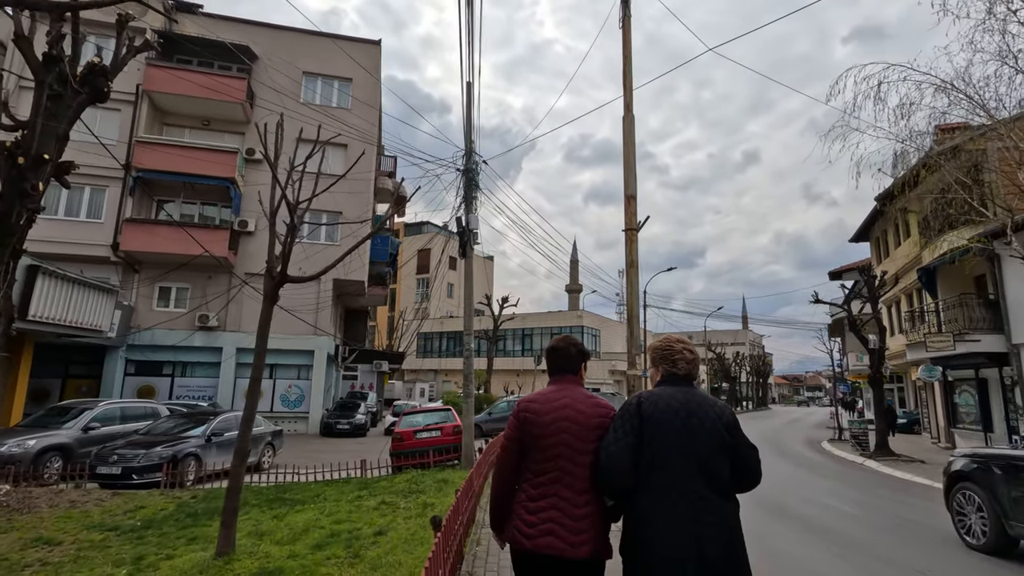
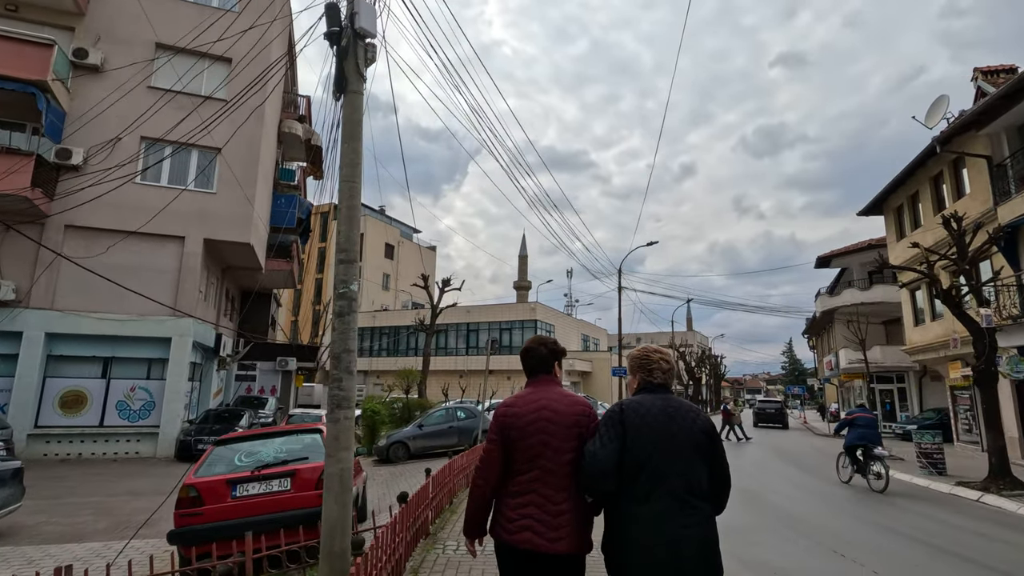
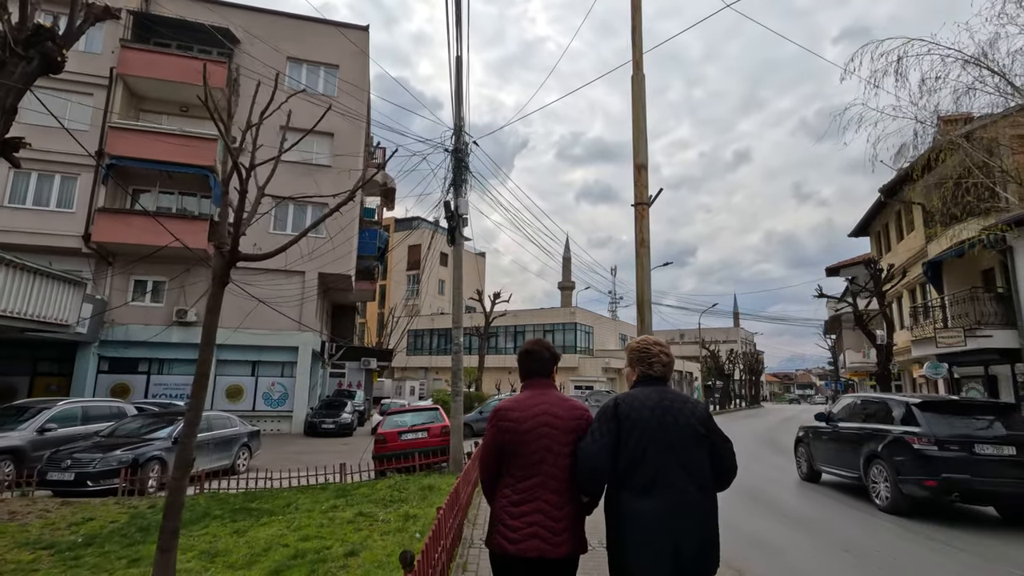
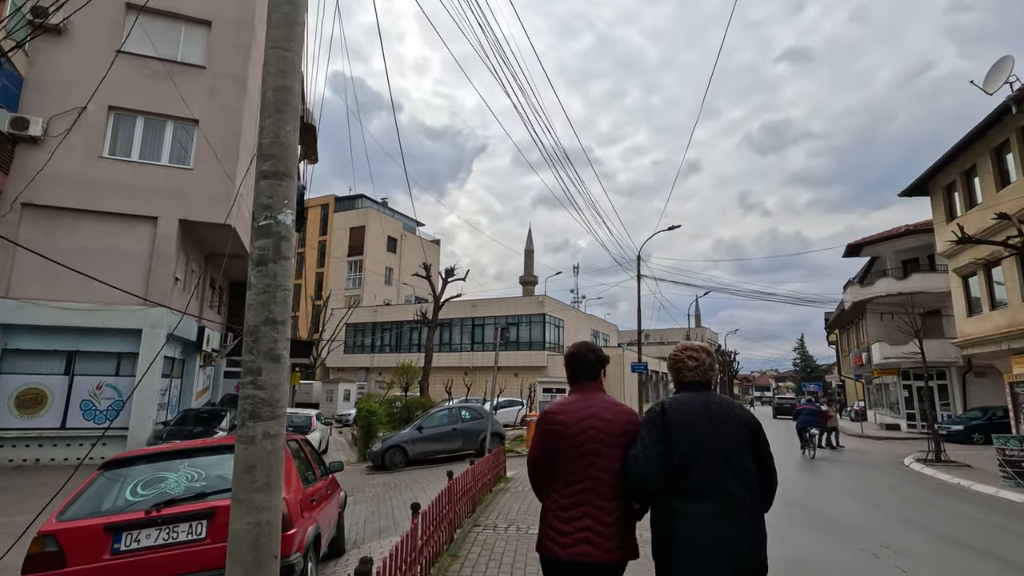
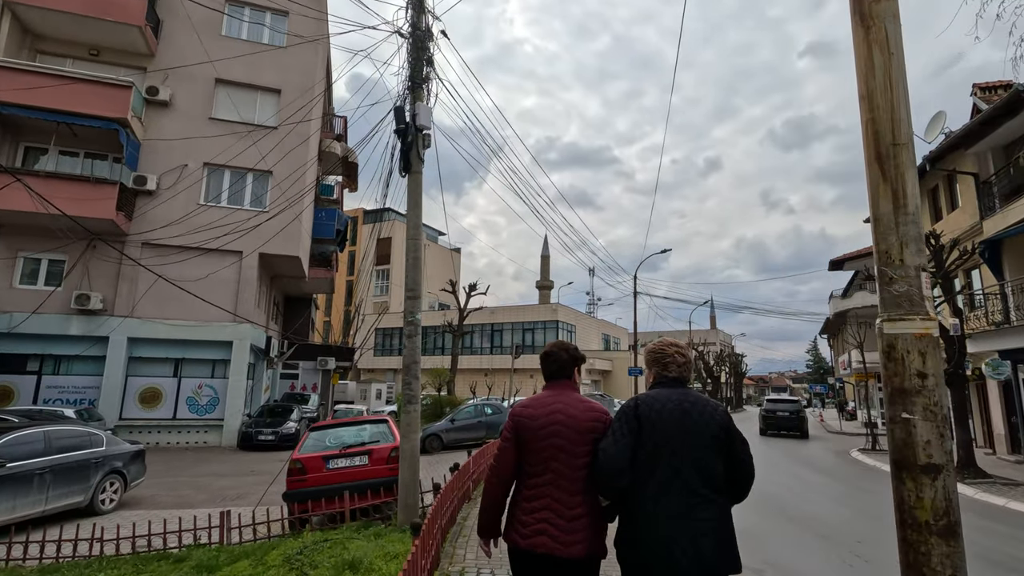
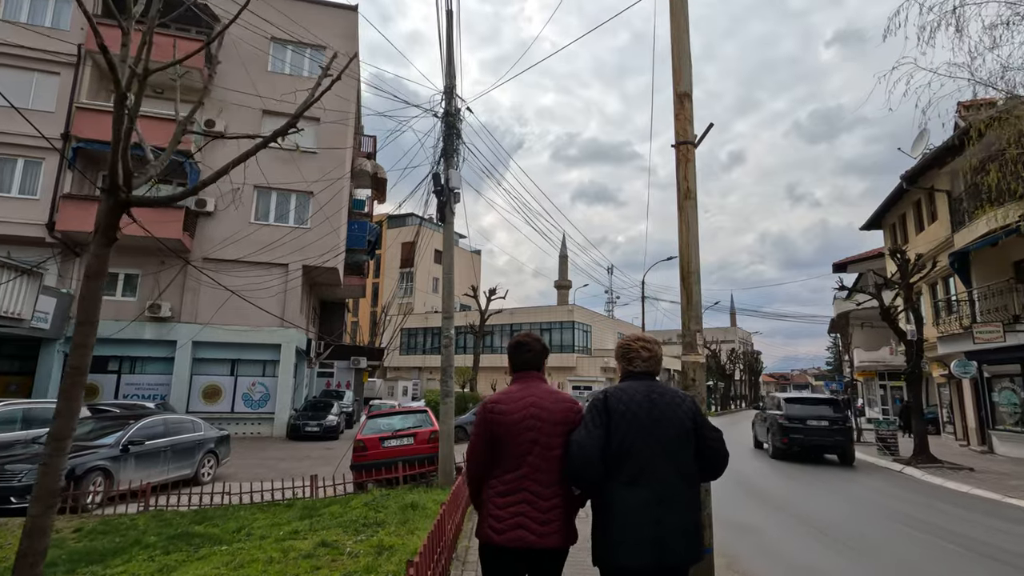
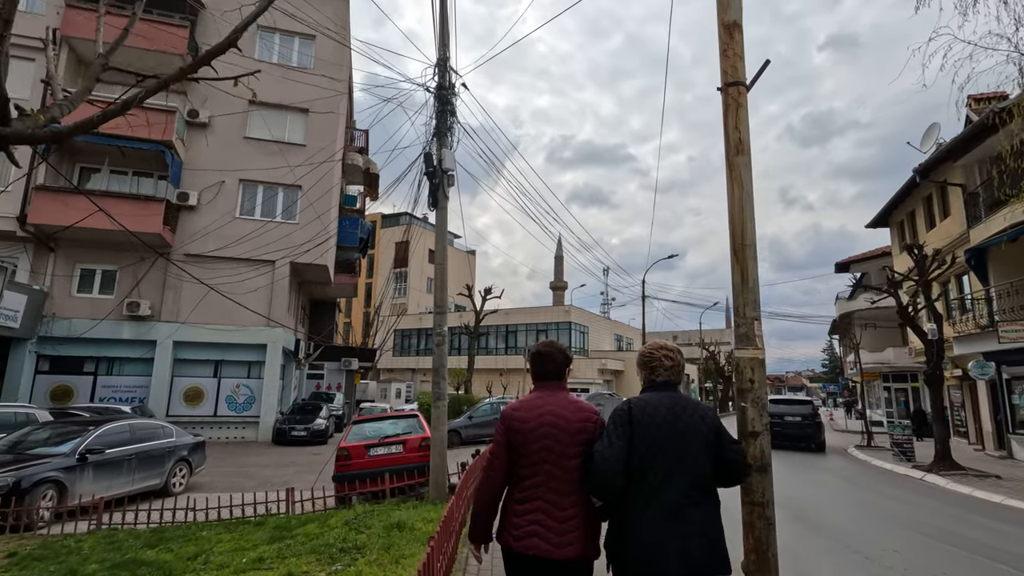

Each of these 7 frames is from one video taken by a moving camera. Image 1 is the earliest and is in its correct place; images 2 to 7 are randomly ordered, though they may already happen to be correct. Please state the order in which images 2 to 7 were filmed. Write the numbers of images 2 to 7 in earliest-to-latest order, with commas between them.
3, 6, 7, 5, 2, 4
